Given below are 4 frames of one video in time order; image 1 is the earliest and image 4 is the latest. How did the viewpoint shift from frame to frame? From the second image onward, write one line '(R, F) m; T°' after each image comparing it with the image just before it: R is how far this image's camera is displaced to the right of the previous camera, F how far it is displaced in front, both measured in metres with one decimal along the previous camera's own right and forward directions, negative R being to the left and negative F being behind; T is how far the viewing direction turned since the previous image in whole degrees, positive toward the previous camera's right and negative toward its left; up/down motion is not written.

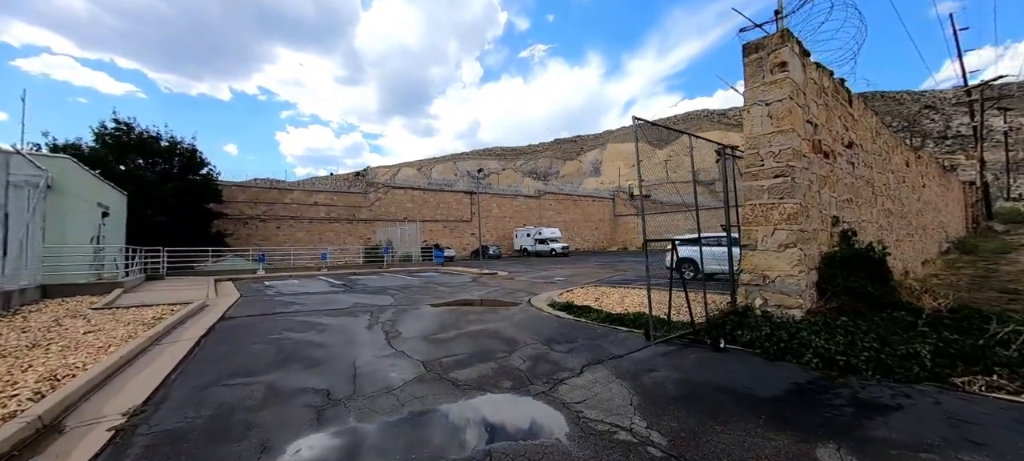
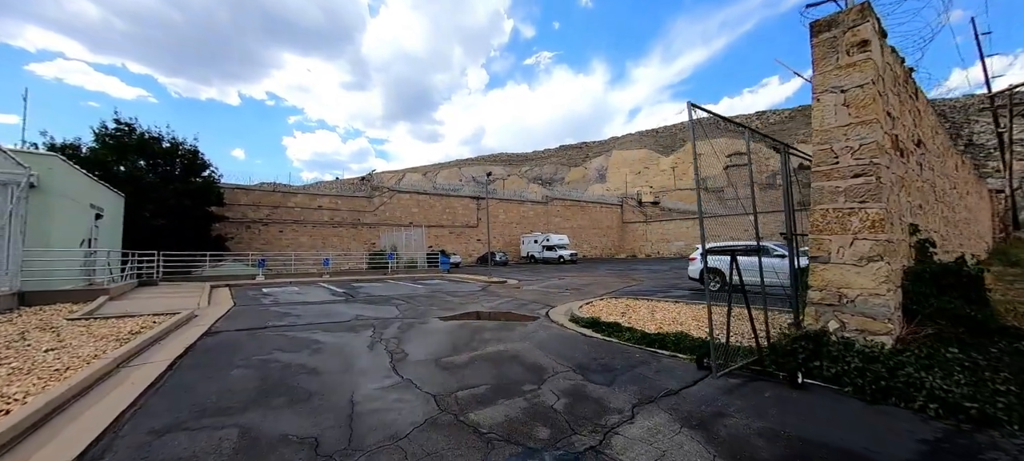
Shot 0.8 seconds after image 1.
(-0.3, +0.8) m; -1°
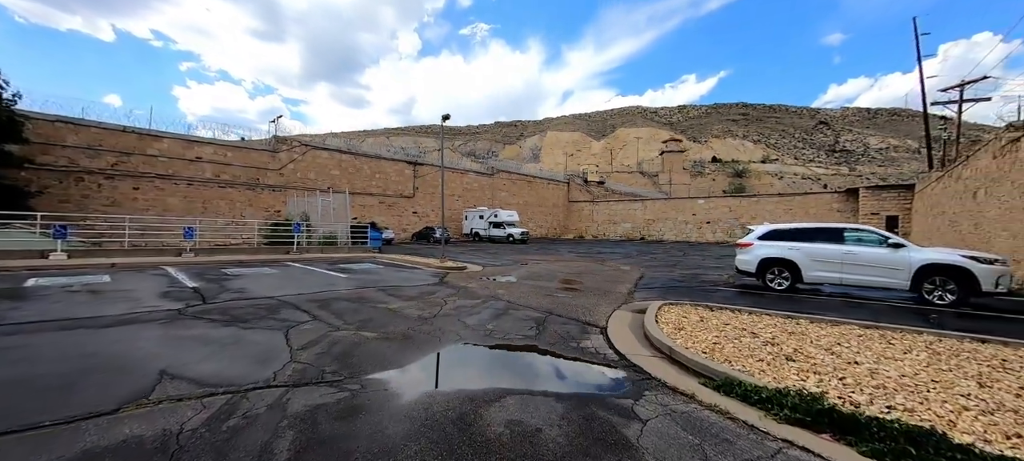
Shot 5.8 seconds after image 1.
(-1.3, +5.1) m; +11°
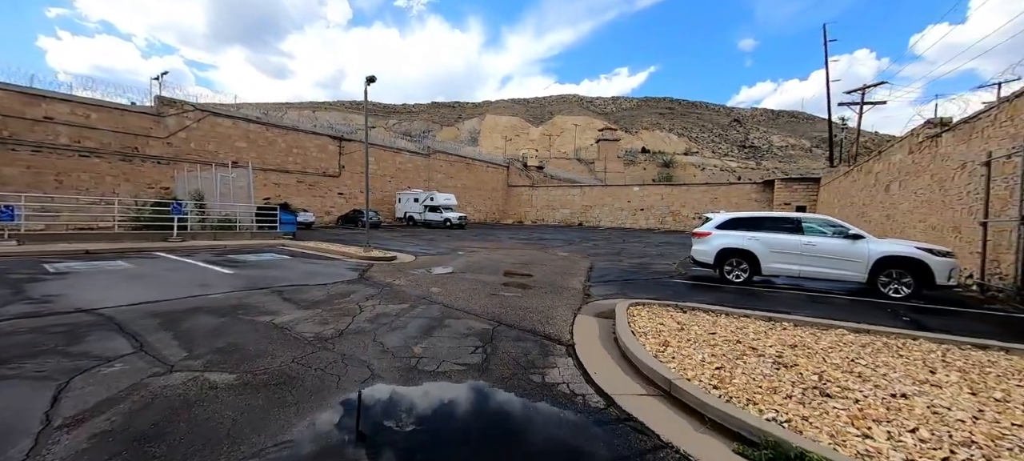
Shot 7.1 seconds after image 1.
(0.0, +1.5) m; +10°
